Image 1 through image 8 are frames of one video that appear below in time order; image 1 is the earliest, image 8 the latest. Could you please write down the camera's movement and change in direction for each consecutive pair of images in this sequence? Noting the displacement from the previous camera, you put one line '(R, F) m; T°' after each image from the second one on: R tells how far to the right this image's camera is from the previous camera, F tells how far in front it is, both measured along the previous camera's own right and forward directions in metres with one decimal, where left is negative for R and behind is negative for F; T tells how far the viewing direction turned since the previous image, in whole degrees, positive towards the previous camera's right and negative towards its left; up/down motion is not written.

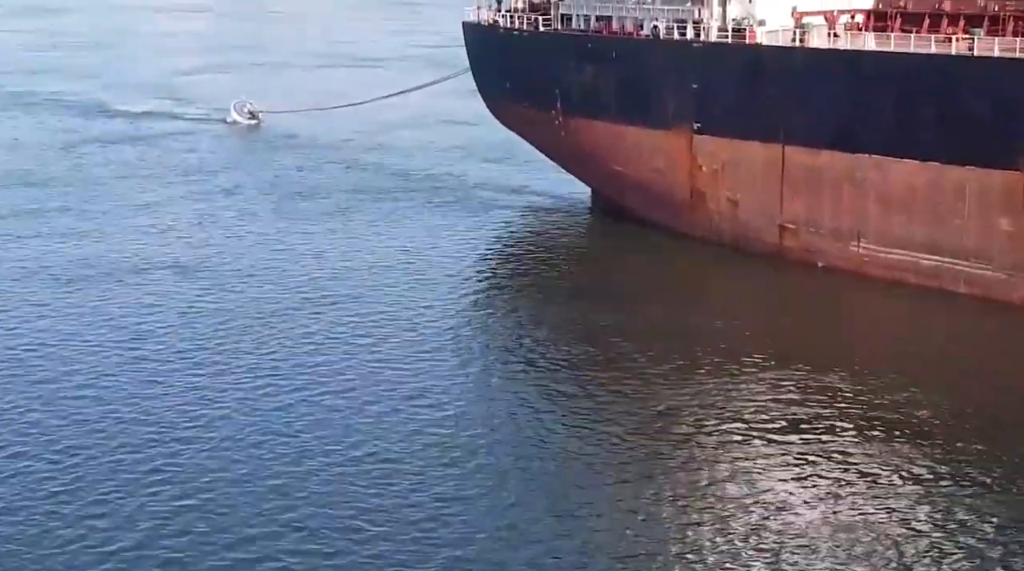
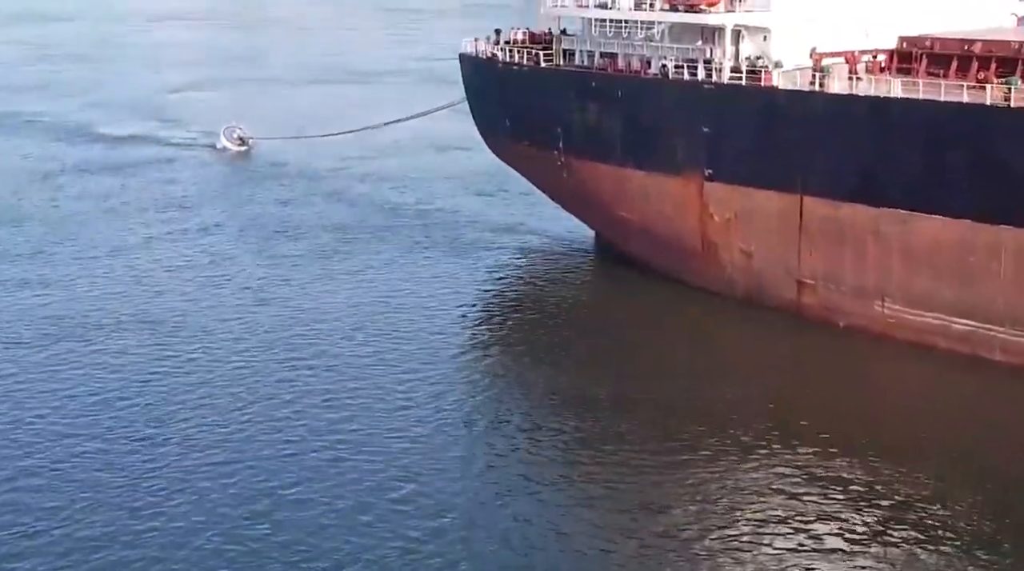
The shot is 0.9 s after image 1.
(0.0, +1.9) m; 0°
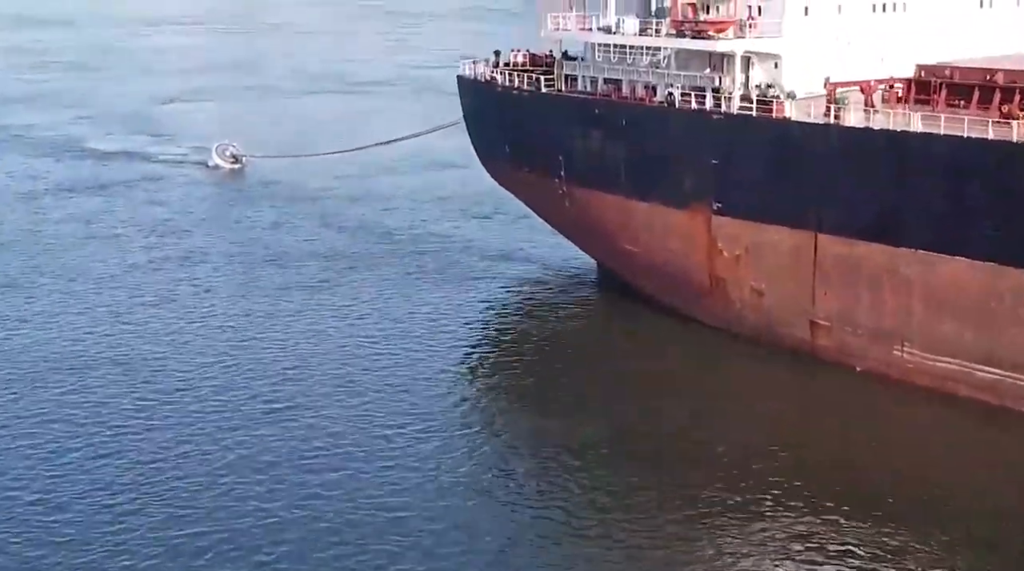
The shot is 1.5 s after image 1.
(0.0, +1.3) m; 0°
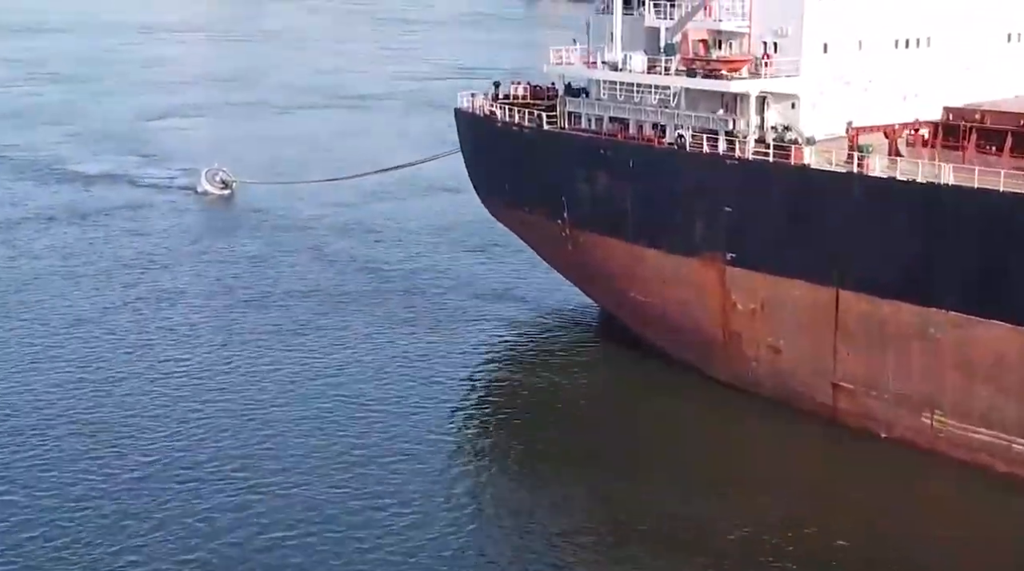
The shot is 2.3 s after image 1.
(-0.1, +1.7) m; 0°
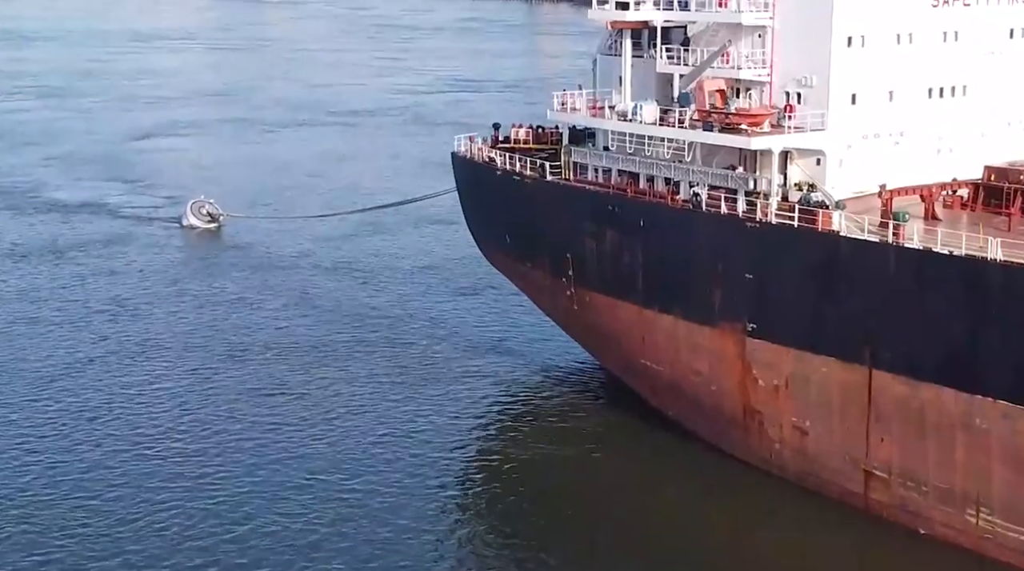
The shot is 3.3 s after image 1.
(0.0, +2.2) m; 0°
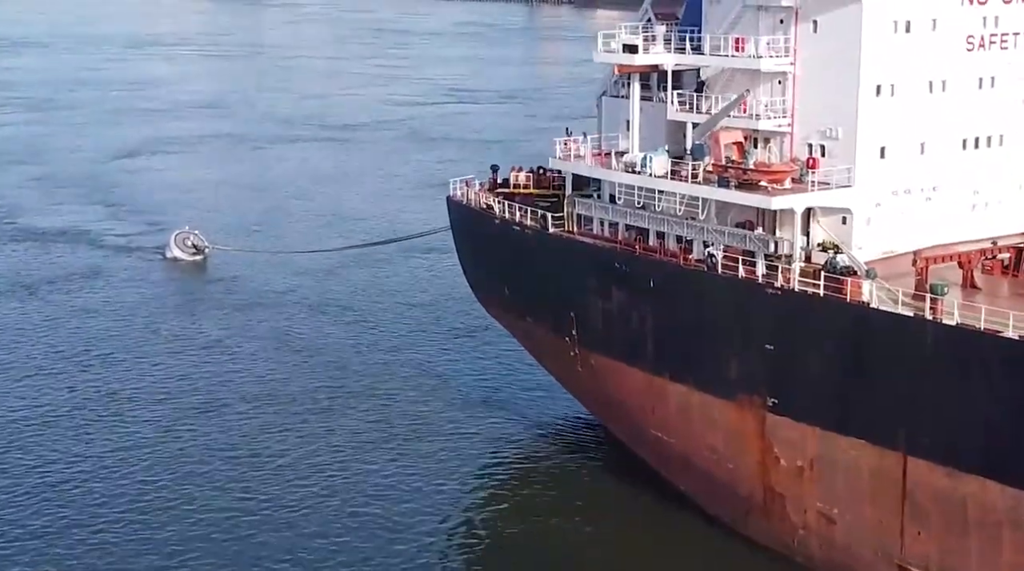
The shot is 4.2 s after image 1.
(0.0, +2.0) m; 0°
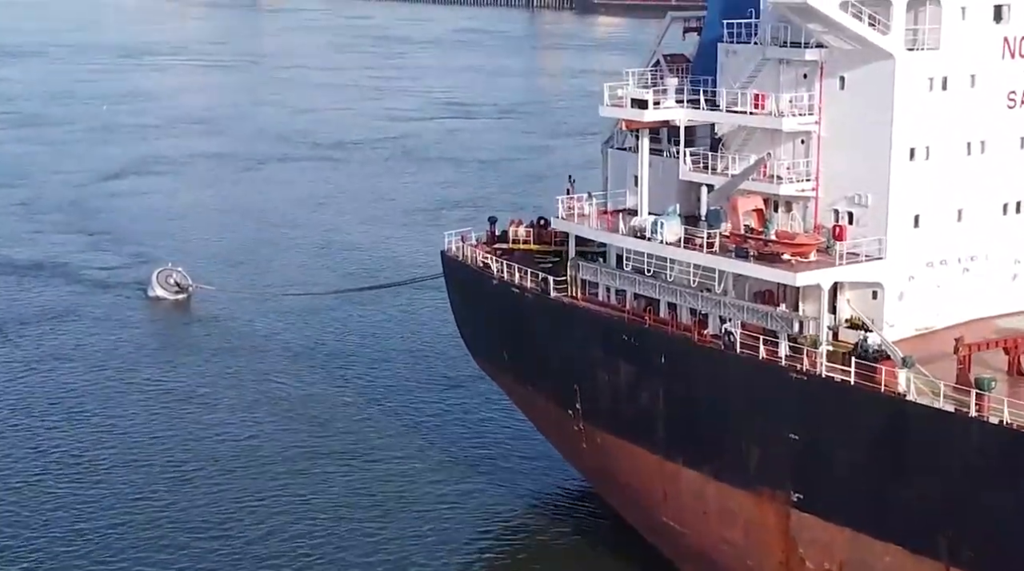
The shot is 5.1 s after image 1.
(0.0, +2.0) m; 0°
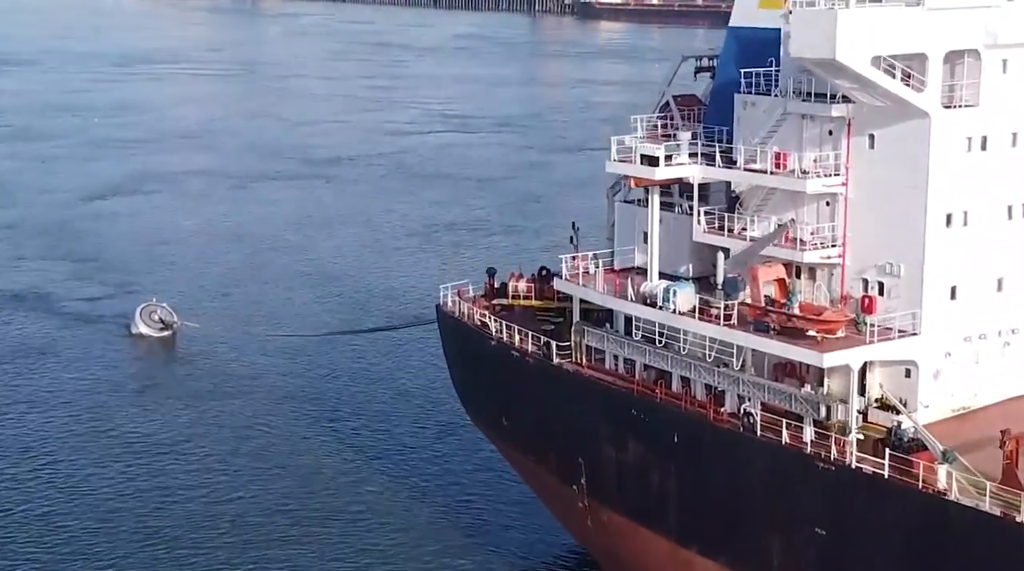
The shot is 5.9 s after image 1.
(0.0, +1.8) m; 0°
